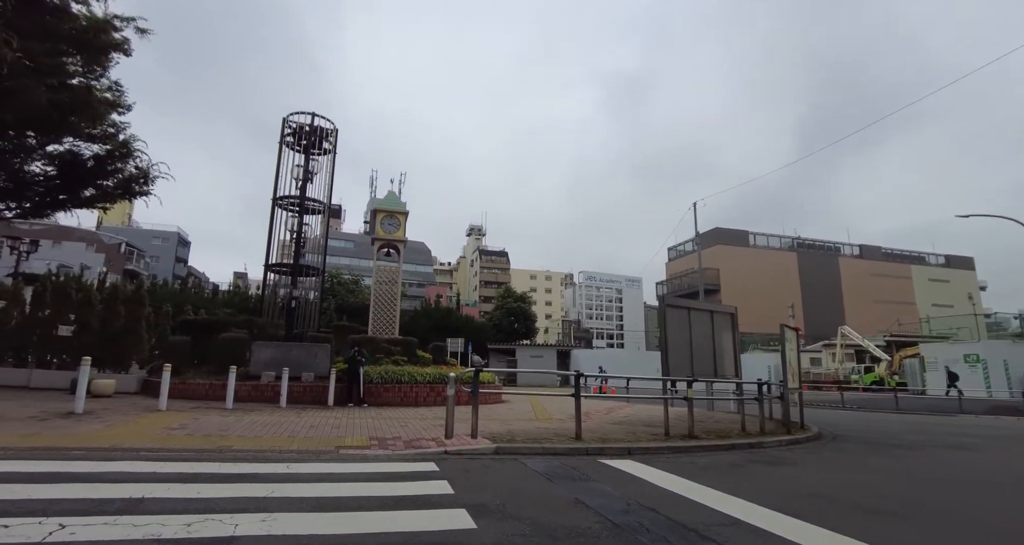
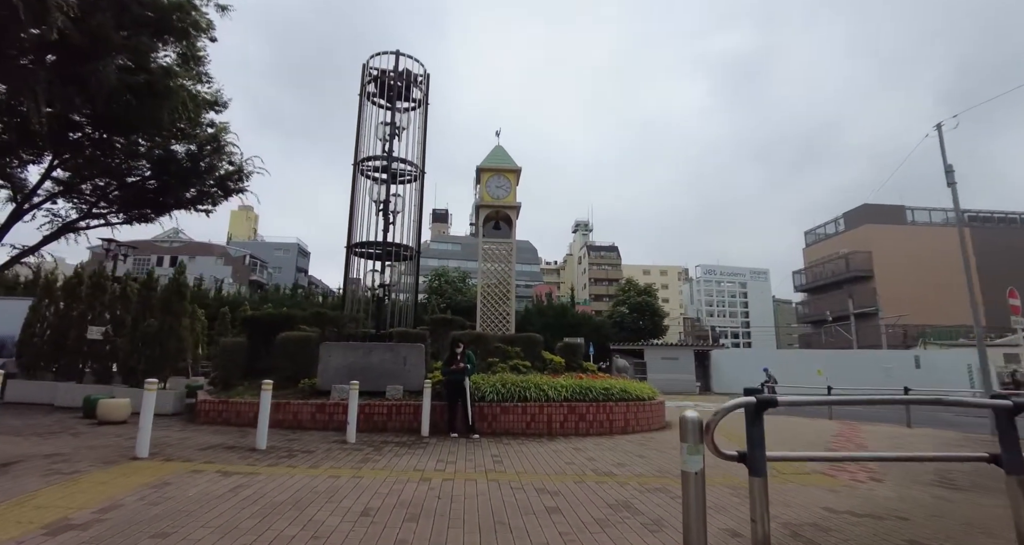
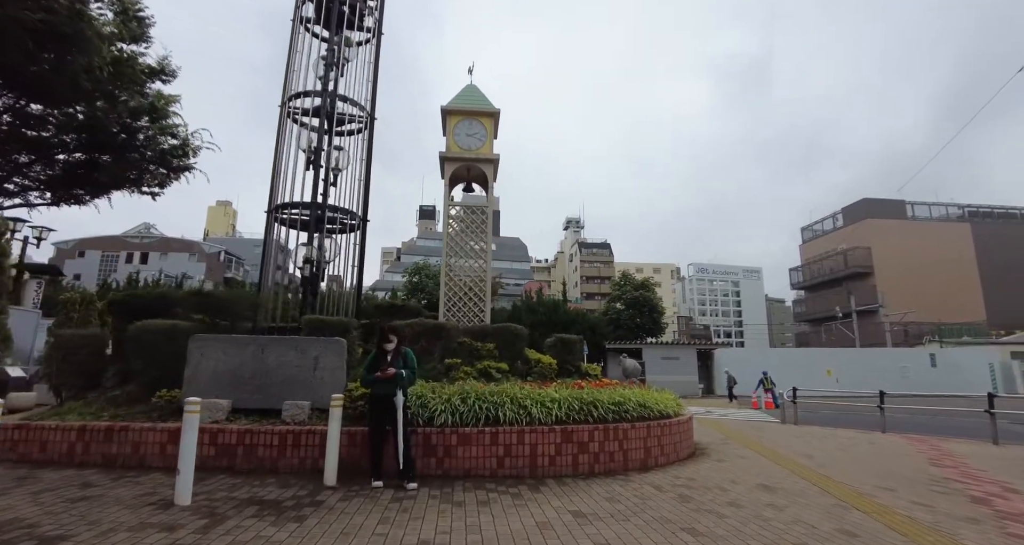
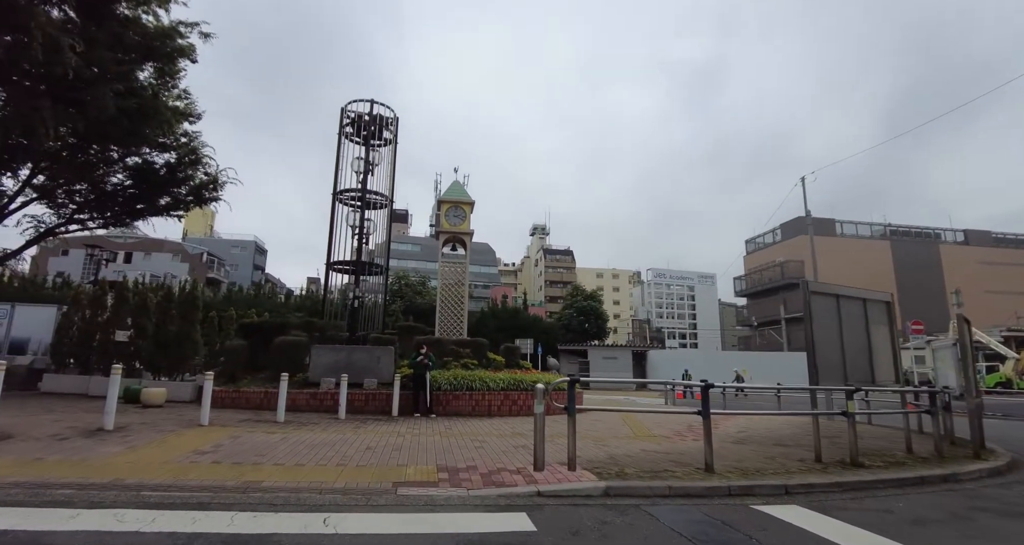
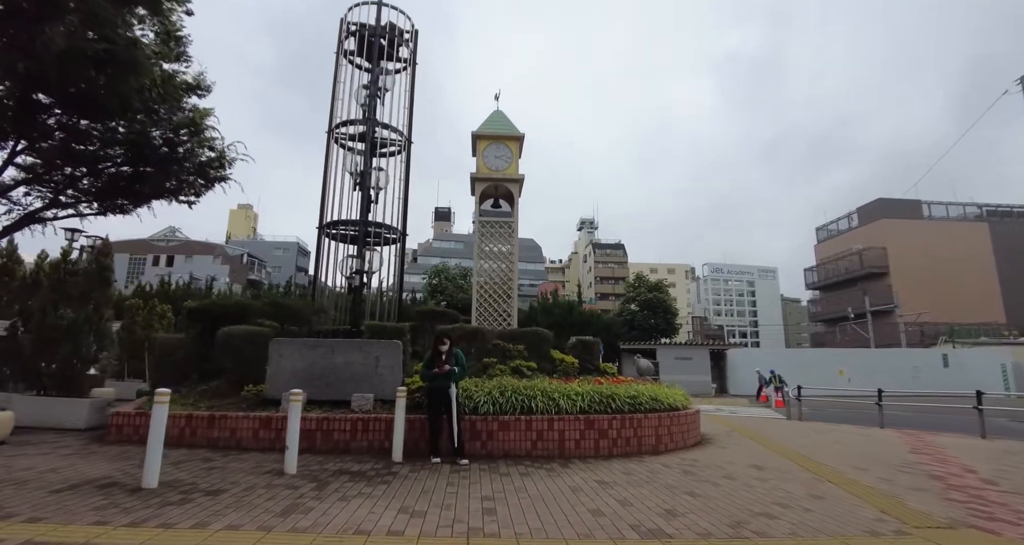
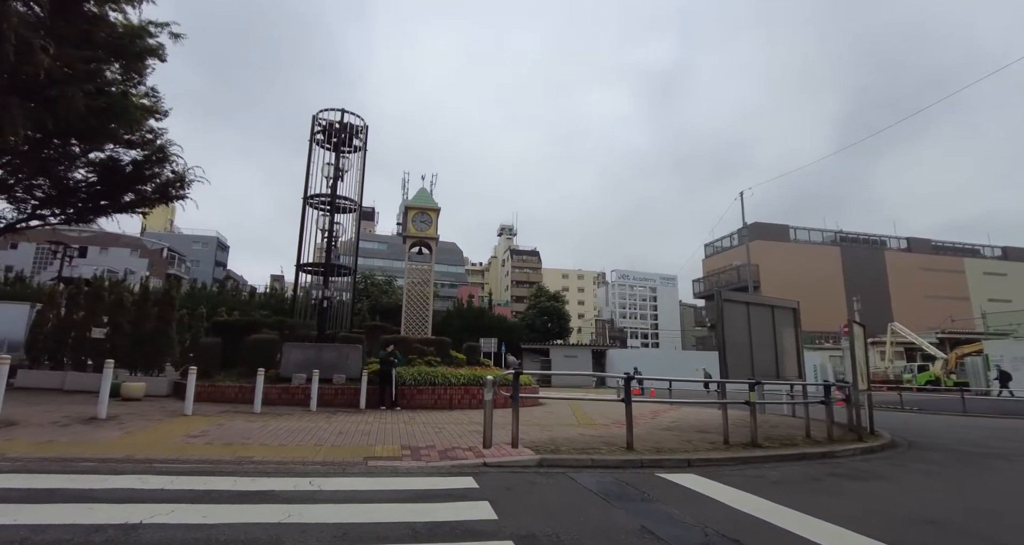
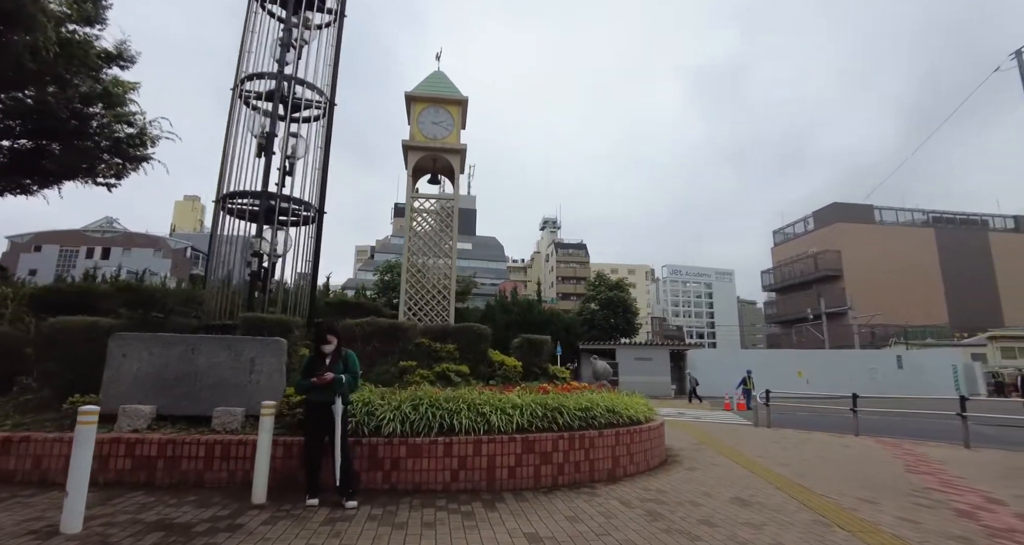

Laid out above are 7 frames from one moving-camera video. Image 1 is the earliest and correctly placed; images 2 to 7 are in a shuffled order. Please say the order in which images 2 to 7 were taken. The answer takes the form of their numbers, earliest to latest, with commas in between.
6, 4, 2, 5, 3, 7
